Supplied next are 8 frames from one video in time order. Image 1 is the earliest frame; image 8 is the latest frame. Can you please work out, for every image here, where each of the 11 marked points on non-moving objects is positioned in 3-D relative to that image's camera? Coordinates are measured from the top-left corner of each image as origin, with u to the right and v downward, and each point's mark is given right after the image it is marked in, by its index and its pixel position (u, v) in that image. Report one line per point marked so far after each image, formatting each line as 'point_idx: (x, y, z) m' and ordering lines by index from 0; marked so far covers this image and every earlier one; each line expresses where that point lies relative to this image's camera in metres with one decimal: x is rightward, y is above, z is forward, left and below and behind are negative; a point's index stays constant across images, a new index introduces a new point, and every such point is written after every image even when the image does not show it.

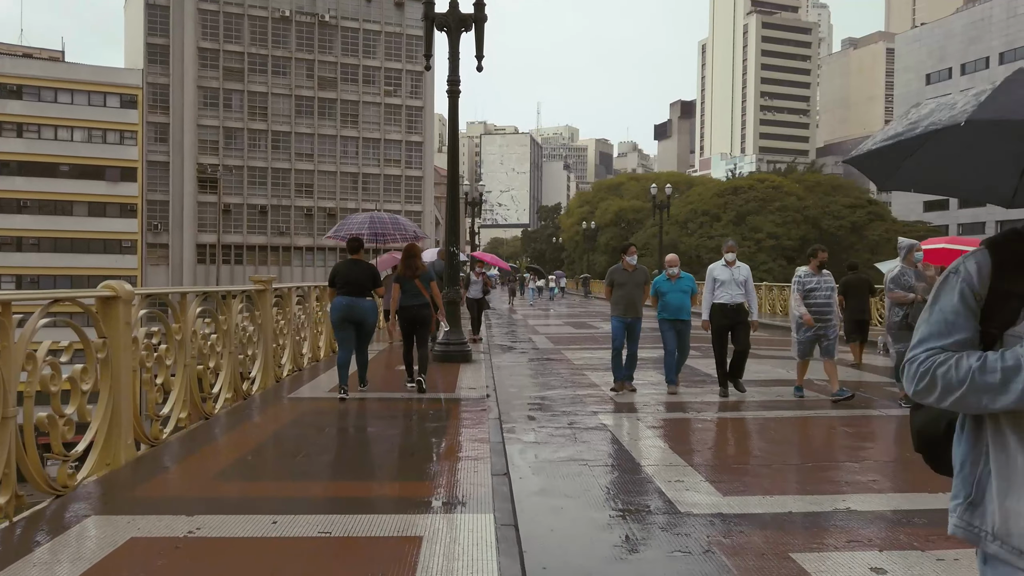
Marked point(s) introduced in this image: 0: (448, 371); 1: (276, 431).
0: (-0.8, -1.1, +10.0) m
1: (-2.0, -1.2, +6.4) m
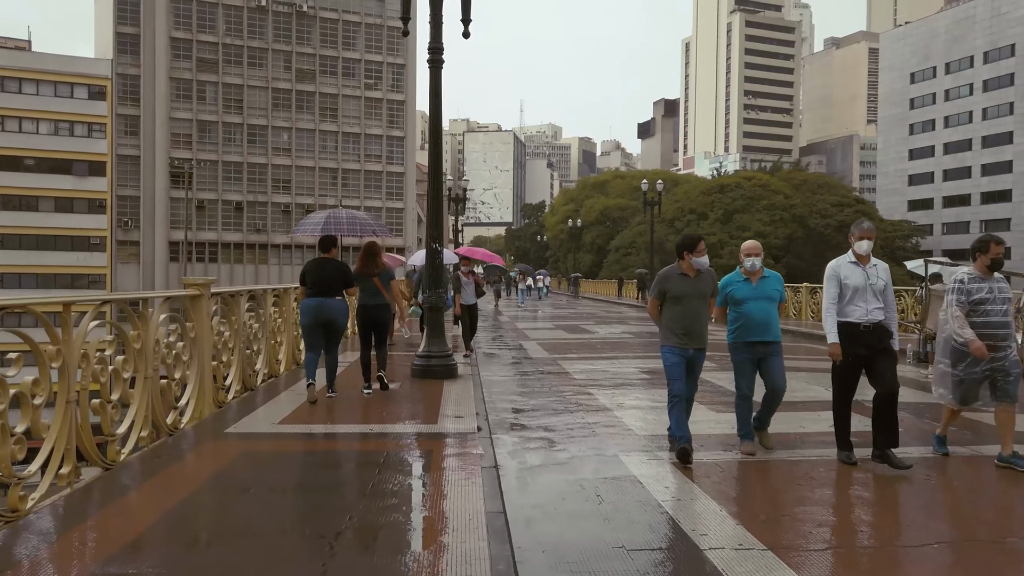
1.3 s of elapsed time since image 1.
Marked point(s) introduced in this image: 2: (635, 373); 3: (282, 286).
0: (-0.9, -1.1, +8.4) m
1: (-2.0, -1.2, +4.9) m
2: (+1.7, -1.1, +10.2) m
3: (-3.0, 0.0, +10.0) m
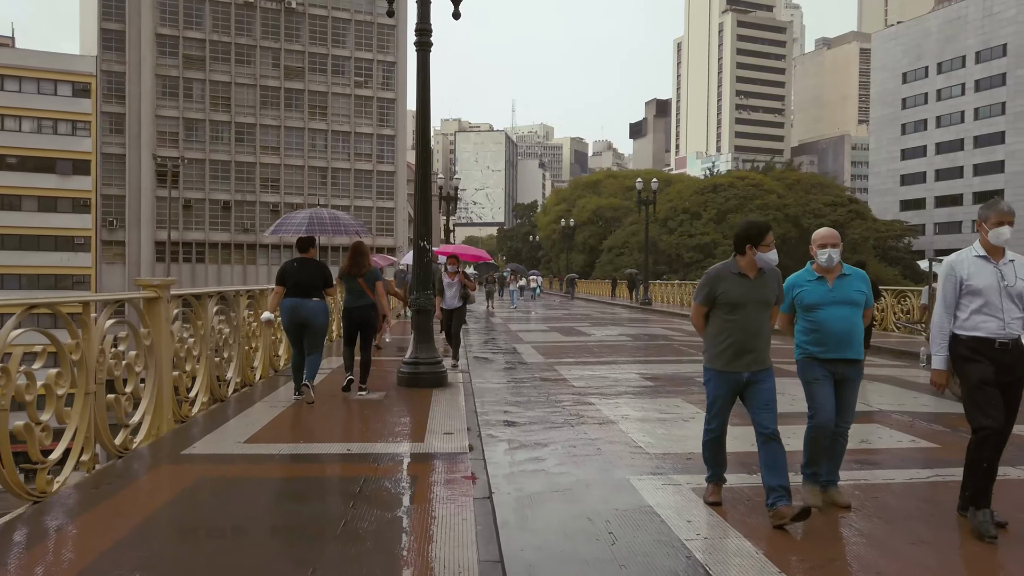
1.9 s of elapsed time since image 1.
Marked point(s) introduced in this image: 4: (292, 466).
0: (-0.9, -1.1, +7.8) m
1: (-2.0, -1.3, +4.2) m
2: (+1.6, -1.2, +9.6) m
3: (-3.0, 0.0, +9.3) m
4: (-1.5, -1.2, +5.2) m
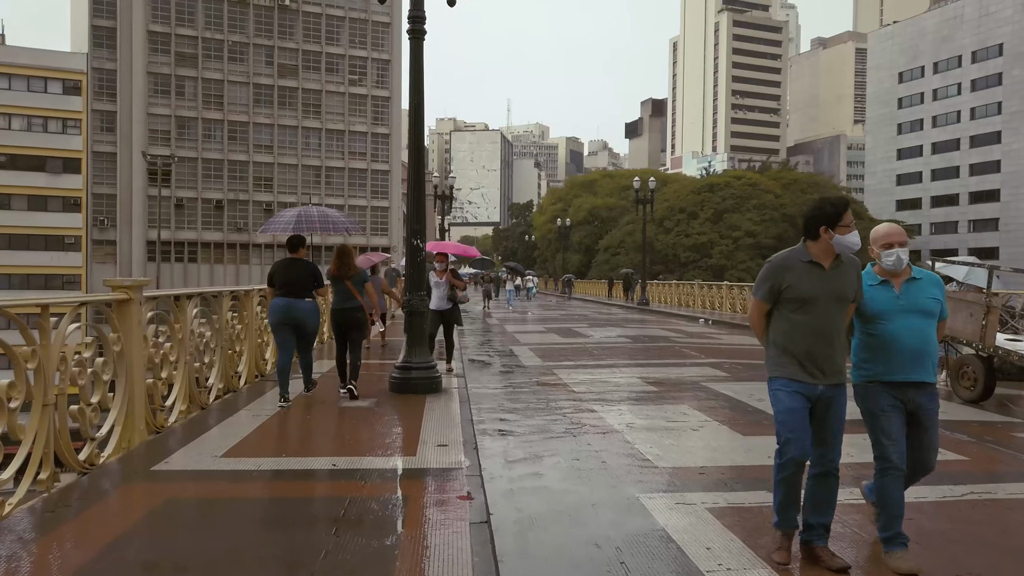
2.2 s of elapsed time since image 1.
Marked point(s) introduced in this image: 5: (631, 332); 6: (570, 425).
0: (-0.9, -1.1, +7.4) m
1: (-2.0, -1.3, +3.8) m
2: (+1.6, -1.2, +9.2) m
3: (-3.1, 0.0, +8.9) m
4: (-1.5, -1.2, +4.8) m
5: (+2.8, -1.0, +18.5) m
6: (+0.5, -1.2, +6.7) m
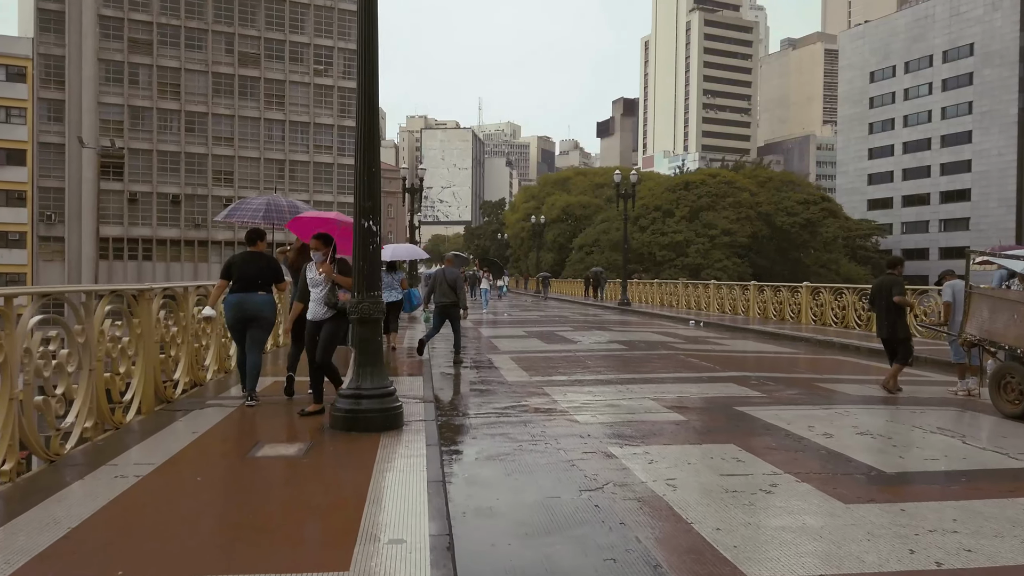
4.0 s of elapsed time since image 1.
0: (-1.0, -1.1, +5.3) m
1: (-1.9, -1.3, +1.6) m
2: (+1.4, -1.1, +7.2) m
3: (-3.2, 0.0, +6.7) m
4: (-1.5, -1.2, +2.7) m
5: (+2.3, -1.0, +16.5) m
6: (+0.4, -1.2, +4.6) m
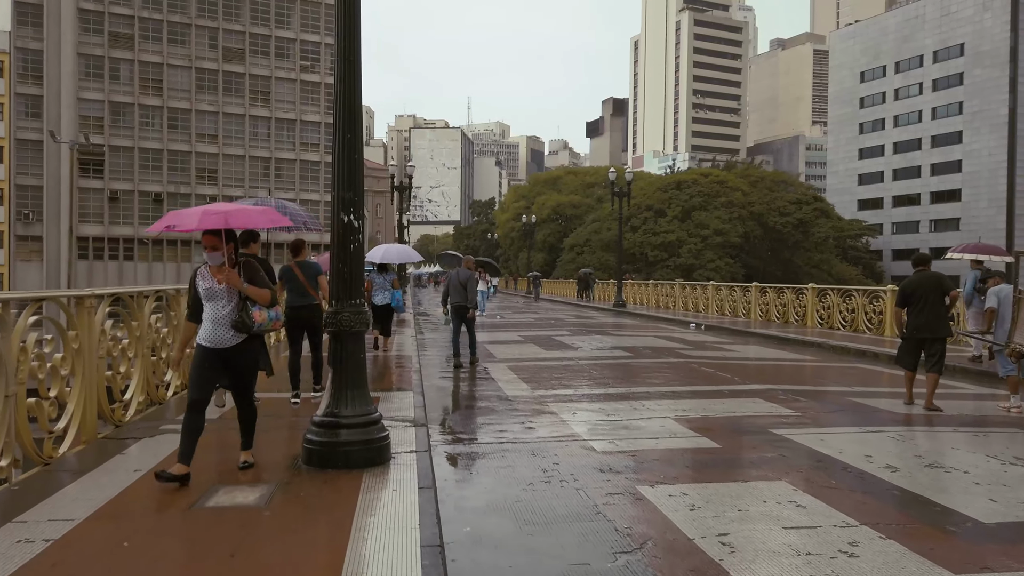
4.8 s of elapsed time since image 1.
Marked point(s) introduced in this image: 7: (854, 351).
0: (-1.0, -1.2, +4.3) m
1: (-1.8, -1.3, +0.7) m
2: (+1.5, -1.2, +6.3) m
3: (-3.2, 0.0, +5.7) m
4: (-1.4, -1.2, +1.7) m
5: (+2.2, -1.1, +15.6) m
6: (+0.5, -1.2, +3.7) m
7: (+6.6, -1.2, +14.9) m
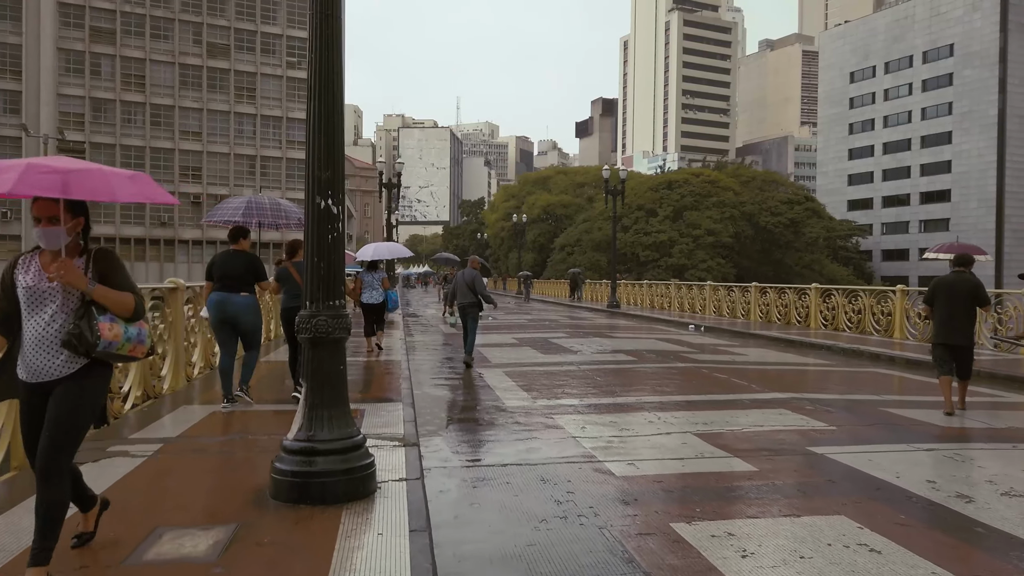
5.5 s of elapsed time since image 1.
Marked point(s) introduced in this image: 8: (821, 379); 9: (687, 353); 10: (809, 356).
0: (-0.9, -1.2, +3.5) m
1: (-1.7, -1.3, -0.1) m
2: (+1.5, -1.2, +5.5) m
3: (-3.1, 0.0, +4.9) m
4: (-1.3, -1.2, +0.9) m
5: (+2.1, -1.1, +14.8) m
6: (+0.6, -1.2, +2.9) m
7: (+6.5, -1.2, +14.2) m
8: (+4.2, -1.2, +10.5) m
9: (+3.0, -1.1, +13.5) m
10: (+5.6, -1.3, +14.6) m
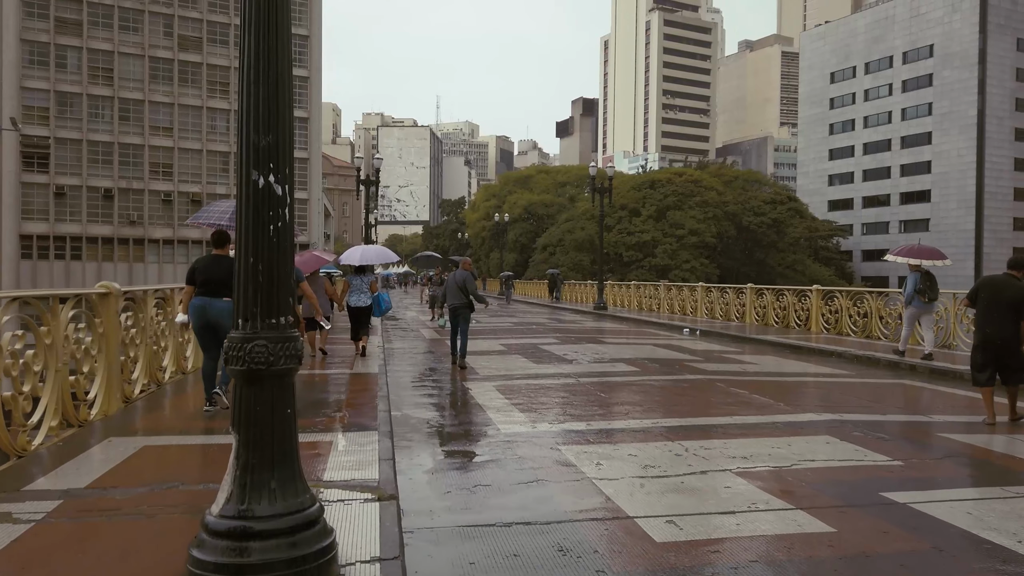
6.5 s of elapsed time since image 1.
0: (-0.8, -1.2, +2.3) m
1: (-1.5, -1.3, -1.3) m
2: (+1.5, -1.2, +4.4) m
3: (-3.1, -0.1, +3.7) m
4: (-1.1, -1.3, -0.3) m
5: (+1.9, -1.1, +13.7) m
6: (+0.7, -1.3, +1.8) m
7: (+6.3, -1.2, +13.2) m
8: (+4.1, -1.3, +9.4) m
9: (+2.8, -1.2, +12.4) m
10: (+5.4, -1.3, +13.6) m
